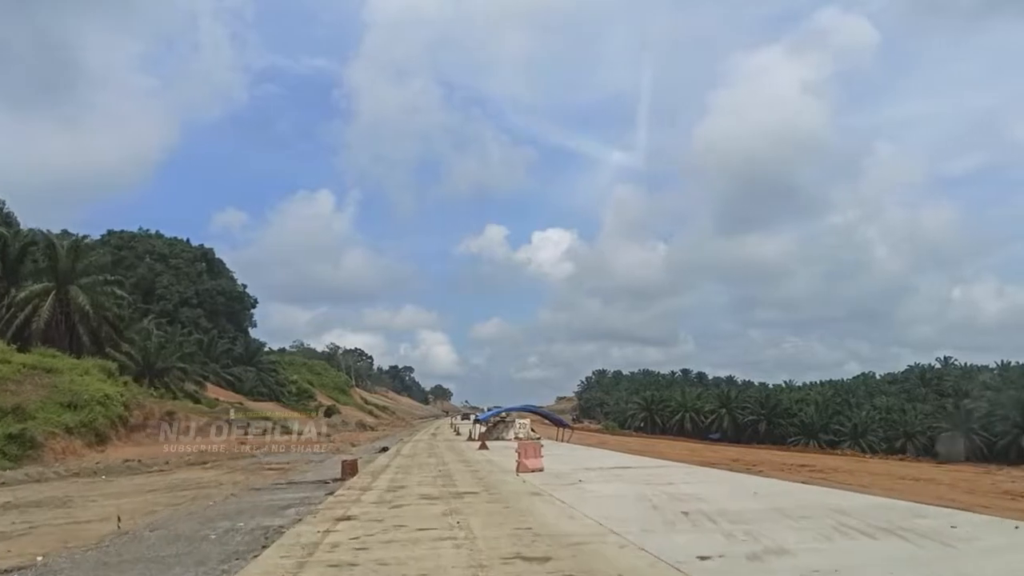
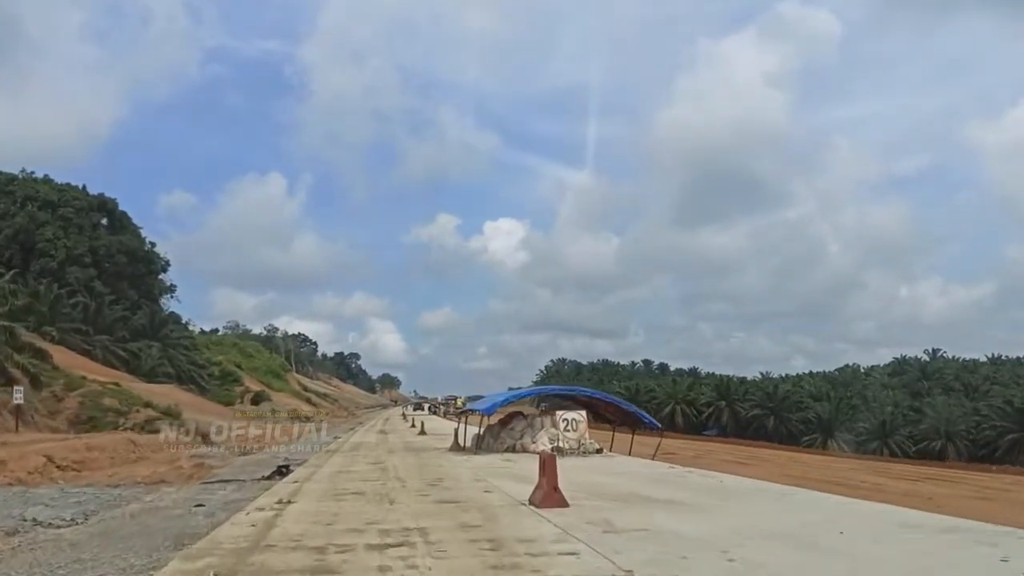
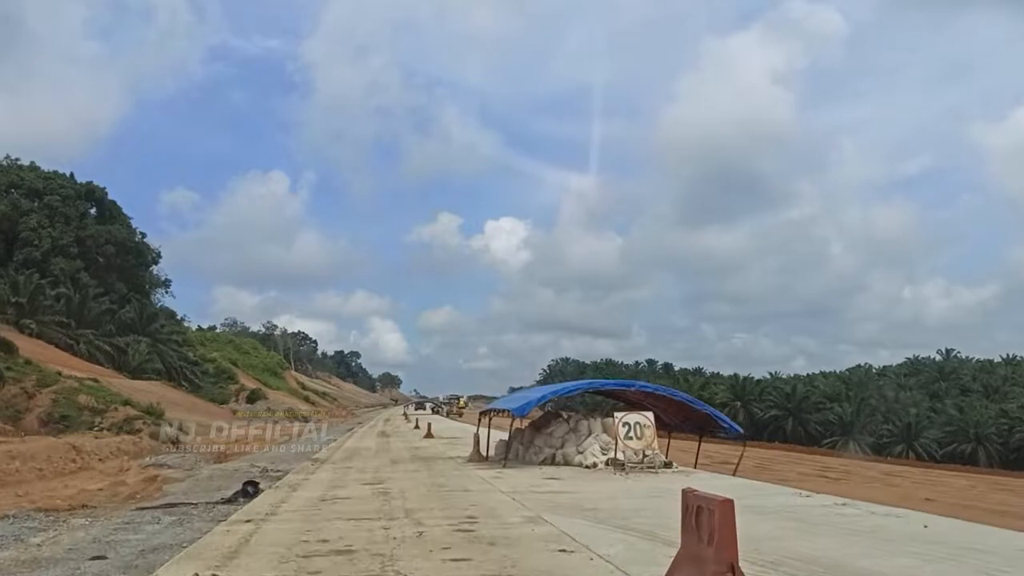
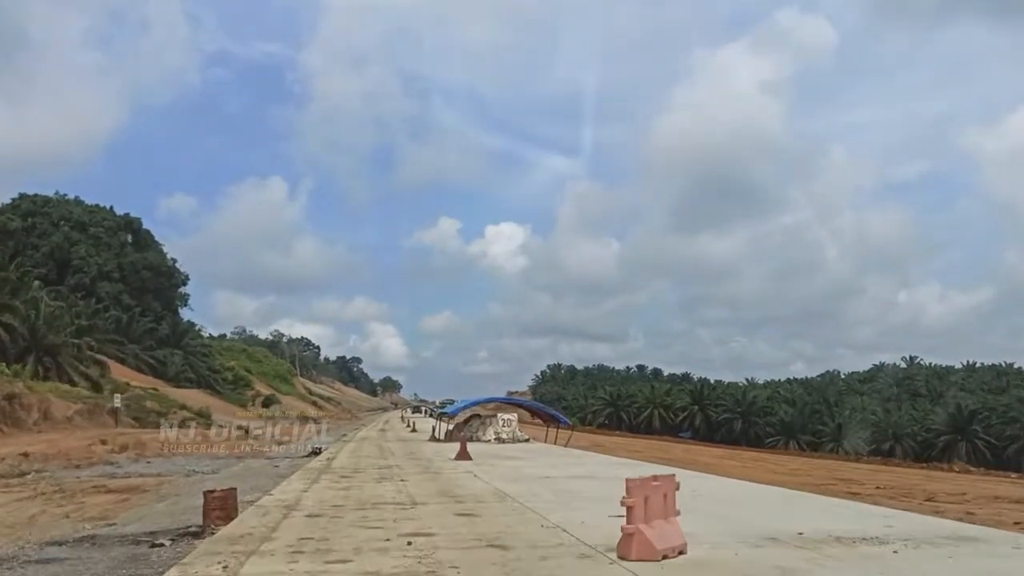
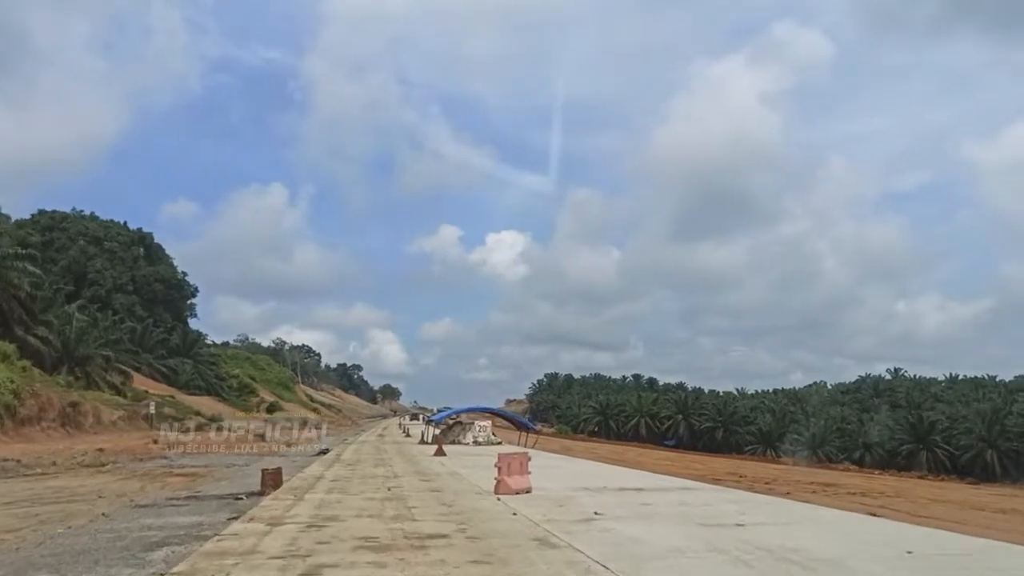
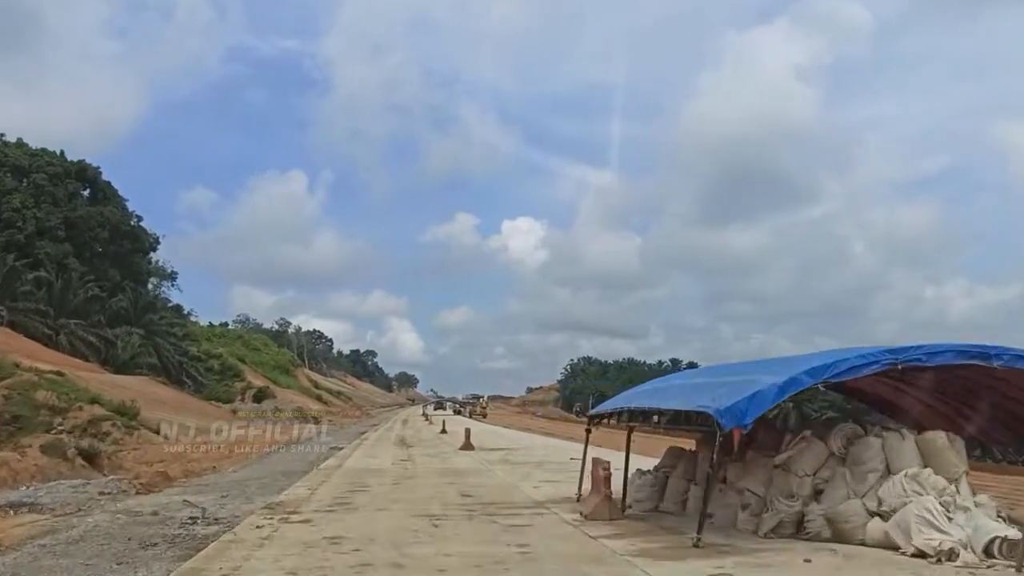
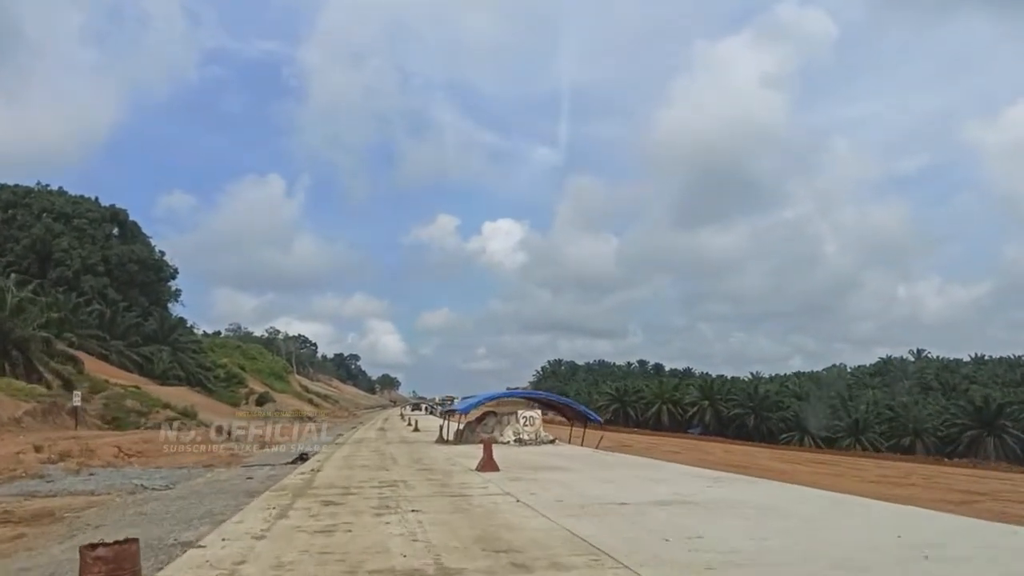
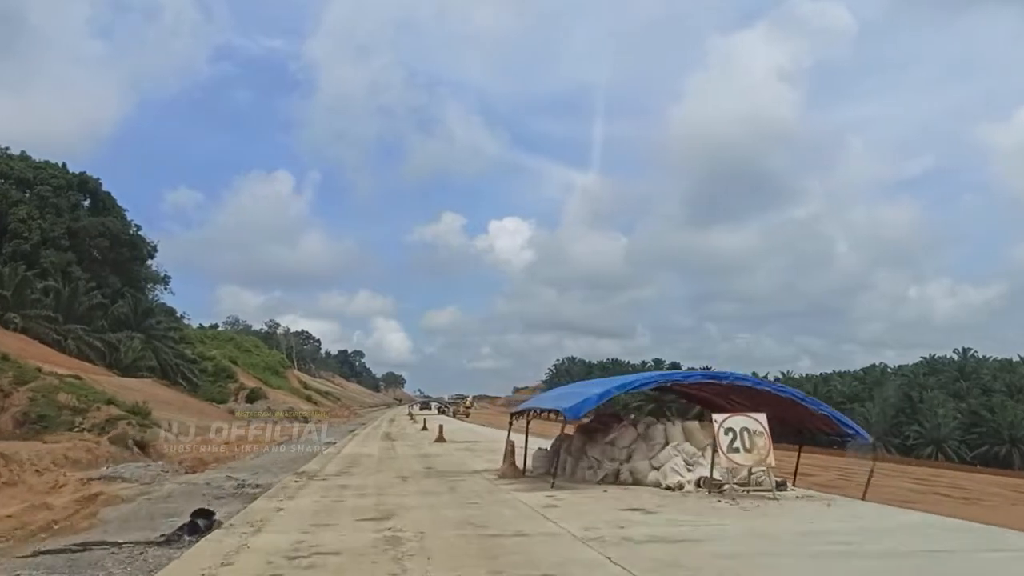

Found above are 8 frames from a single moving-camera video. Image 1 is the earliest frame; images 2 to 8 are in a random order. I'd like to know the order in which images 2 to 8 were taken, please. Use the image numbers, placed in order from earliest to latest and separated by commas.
5, 4, 7, 2, 3, 8, 6
